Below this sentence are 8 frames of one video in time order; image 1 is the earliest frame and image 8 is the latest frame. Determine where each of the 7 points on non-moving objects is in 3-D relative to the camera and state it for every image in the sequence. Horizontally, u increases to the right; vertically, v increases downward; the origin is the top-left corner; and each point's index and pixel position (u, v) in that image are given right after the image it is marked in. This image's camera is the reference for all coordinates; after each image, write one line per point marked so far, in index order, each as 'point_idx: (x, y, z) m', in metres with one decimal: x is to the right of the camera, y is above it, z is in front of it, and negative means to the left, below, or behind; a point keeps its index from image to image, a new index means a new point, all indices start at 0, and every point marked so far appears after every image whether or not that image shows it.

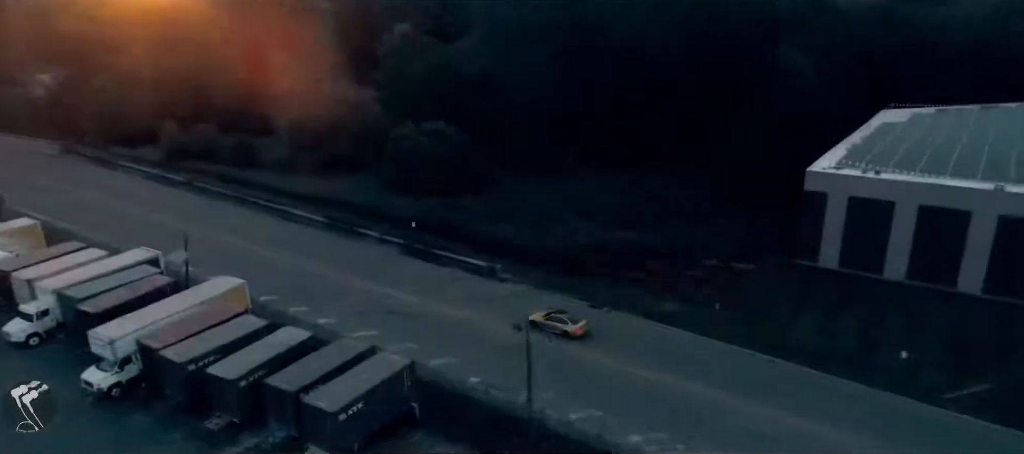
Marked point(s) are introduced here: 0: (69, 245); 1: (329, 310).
0: (-12.2, -0.5, +19.6) m
1: (-4.3, -2.0, +16.9) m
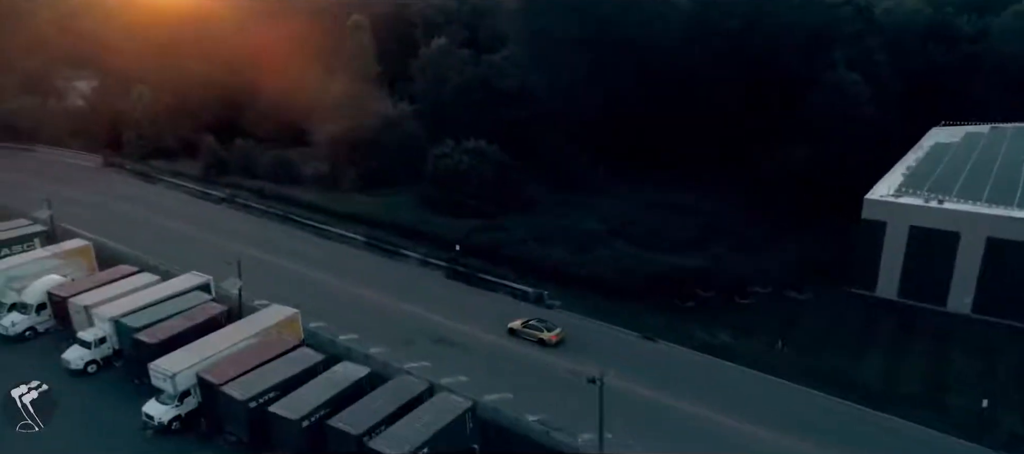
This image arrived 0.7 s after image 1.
0: (-10.9, -1.2, +19.9) m
1: (-3.2, -2.6, +17.0) m
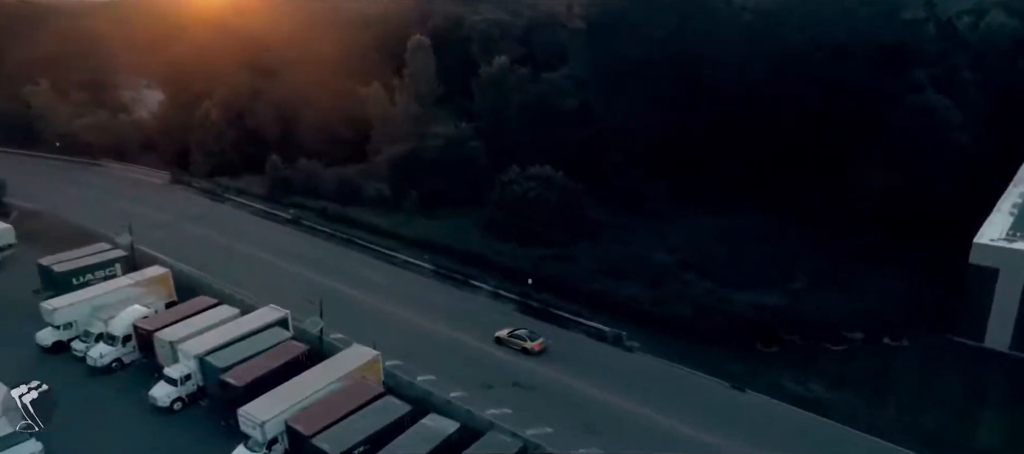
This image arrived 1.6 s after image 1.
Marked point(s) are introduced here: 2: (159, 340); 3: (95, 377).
0: (-8.8, -2.1, +20.2) m
1: (-1.3, -3.5, +16.8) m
2: (-8.8, -2.8, +17.6) m
3: (-11.1, -4.0, +18.9) m
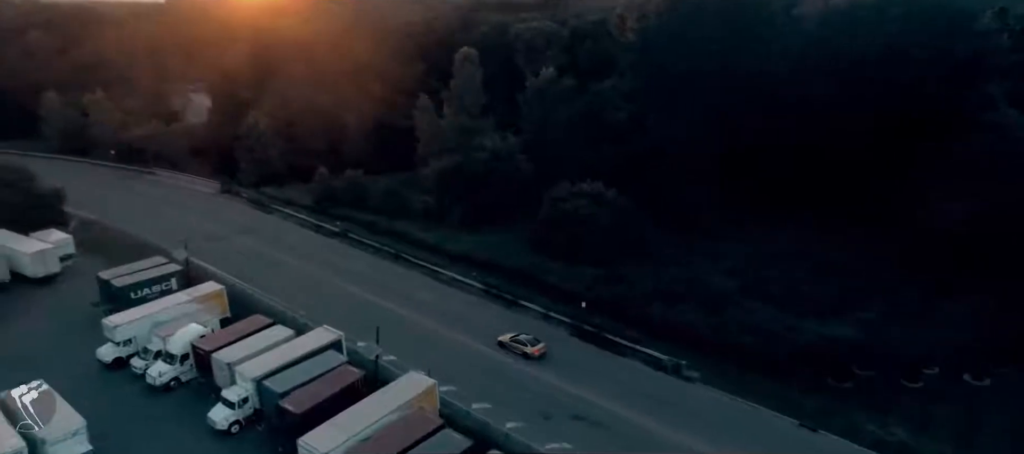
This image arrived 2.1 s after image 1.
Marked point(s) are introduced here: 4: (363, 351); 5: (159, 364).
0: (-7.3, -2.6, +20.4) m
1: (0.0, -4.2, +16.6) m
2: (-7.4, -3.4, +17.8) m
3: (-9.7, -4.6, +19.3) m
4: (-4.1, -3.4, +19.3) m
5: (-9.8, -3.8, +19.7) m
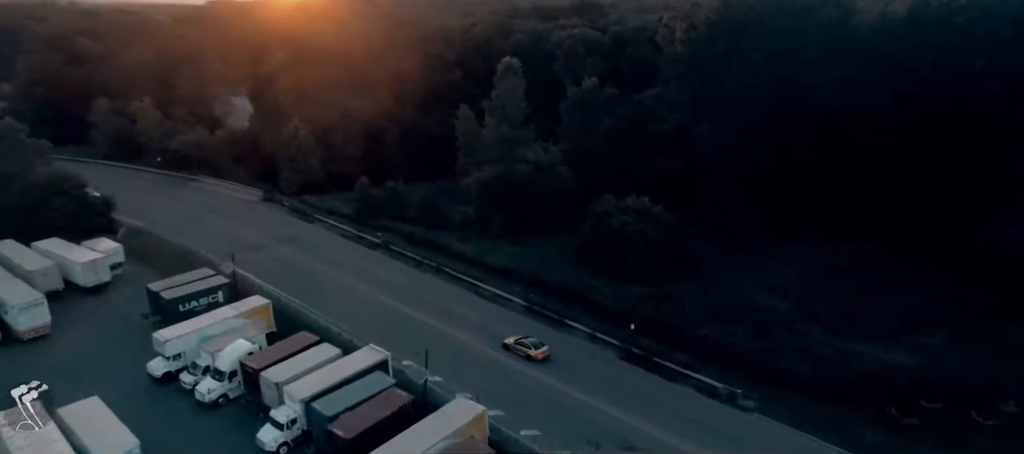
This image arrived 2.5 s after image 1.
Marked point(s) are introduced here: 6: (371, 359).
0: (-6.0, -3.1, +20.5) m
1: (+1.1, -4.7, +16.3) m
2: (-6.2, -3.9, +17.9) m
3: (-8.5, -5.1, +19.4) m
4: (-2.8, -4.0, +19.2) m
5: (-8.5, -4.3, +19.8) m
6: (-3.6, -3.4, +18.3) m
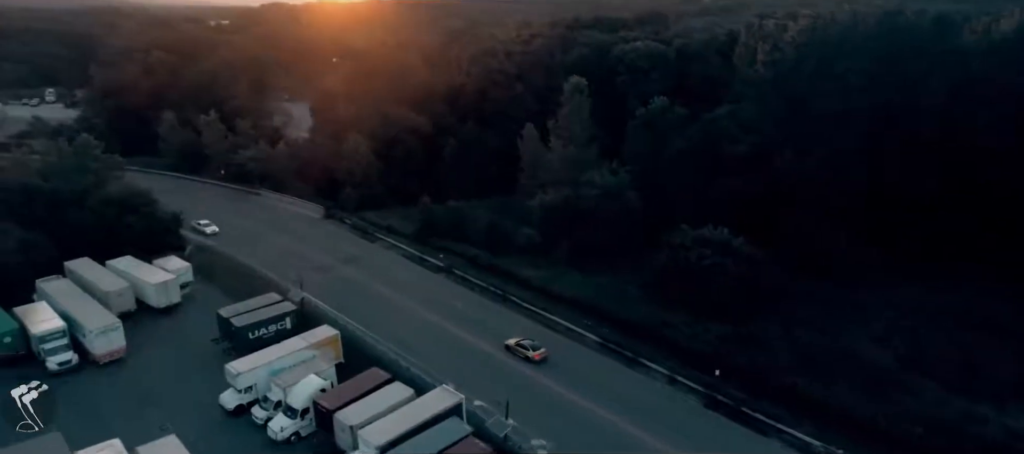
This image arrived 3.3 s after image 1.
0: (-3.9, -4.1, +20.2) m
1: (+2.9, -5.7, +15.6) m
2: (-4.3, -4.9, +17.6) m
3: (-6.4, -6.0, +19.3) m
4: (-0.8, -5.0, +18.7) m
5: (-6.4, -5.2, +19.7) m
6: (-1.7, -4.4, +17.8) m
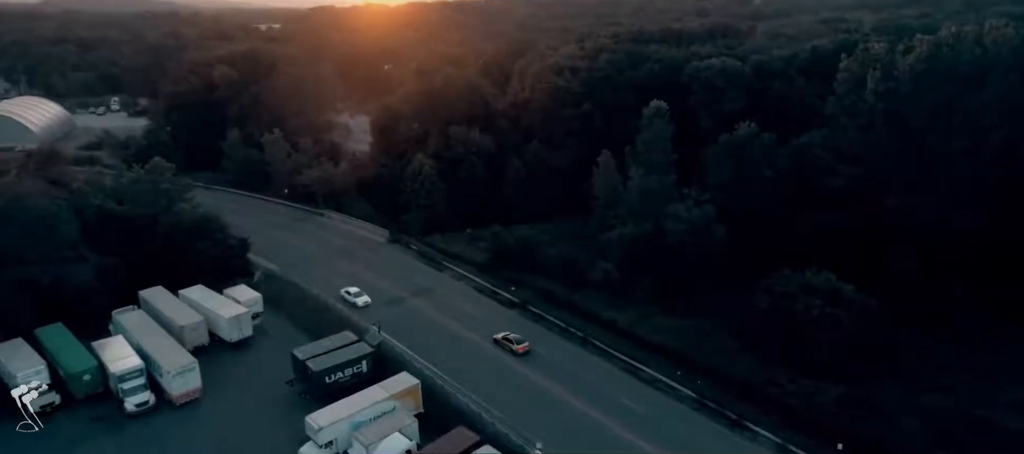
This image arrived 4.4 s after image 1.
0: (-1.4, -5.5, +19.1) m
1: (+5.2, -7.1, +14.0) m
2: (-1.9, -6.2, +16.5) m
3: (-4.0, -7.4, +18.4) m
4: (+1.6, -6.4, +17.4) m
5: (-3.9, -6.6, +18.8) m
6: (+0.7, -5.8, +16.6) m
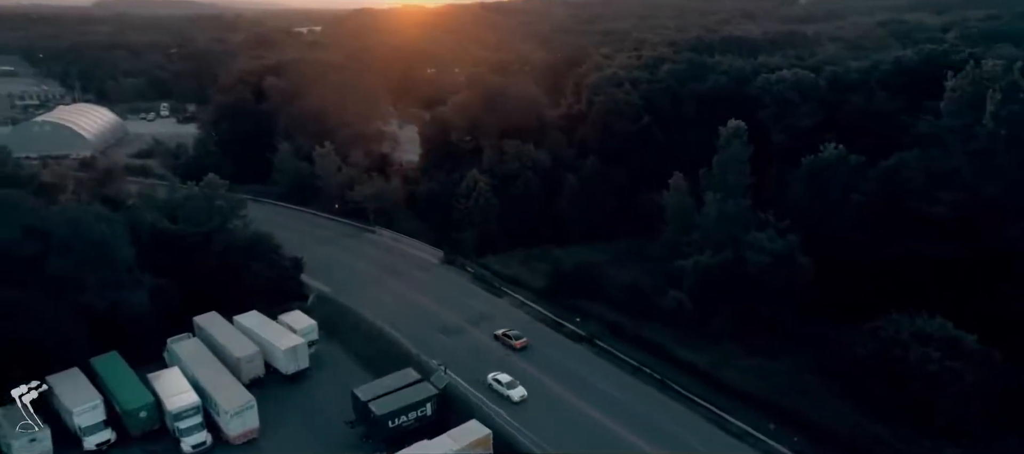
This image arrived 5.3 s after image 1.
0: (+0.8, -6.7, +17.5) m
1: (+7.0, -8.3, +12.1) m
2: (+0.1, -7.4, +14.9) m
3: (-1.9, -8.5, +16.9) m
4: (+3.7, -7.5, +15.6) m
5: (-1.8, -7.8, +17.3) m
6: (+2.7, -6.9, +14.9) m
